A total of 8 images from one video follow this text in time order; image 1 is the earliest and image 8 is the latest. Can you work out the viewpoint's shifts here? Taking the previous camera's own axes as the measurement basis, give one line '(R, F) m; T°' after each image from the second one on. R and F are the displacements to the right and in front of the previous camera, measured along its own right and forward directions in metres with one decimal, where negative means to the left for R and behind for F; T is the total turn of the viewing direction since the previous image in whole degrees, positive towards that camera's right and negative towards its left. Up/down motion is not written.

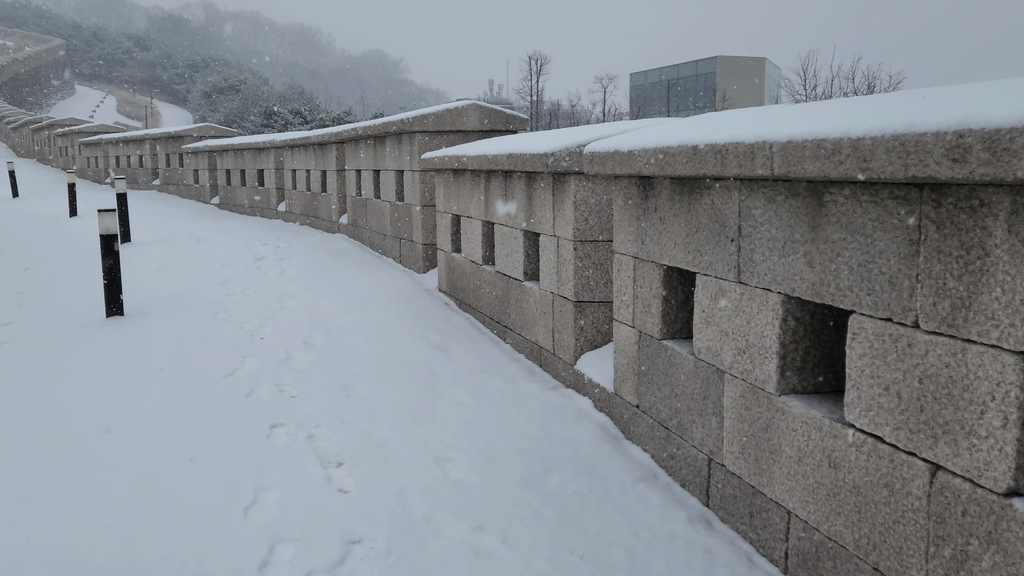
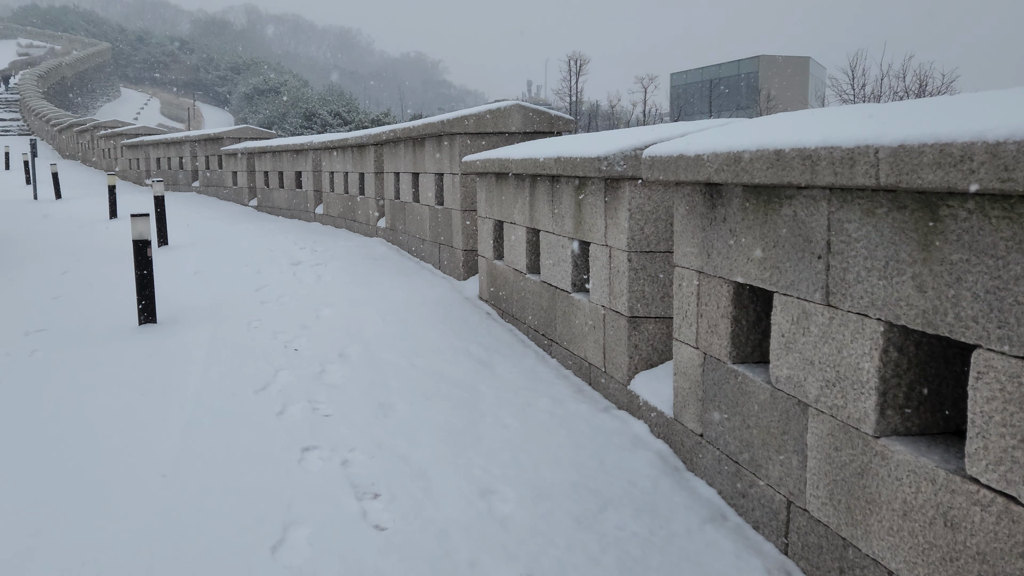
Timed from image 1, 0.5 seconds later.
(-0.1, +0.3) m; -2°
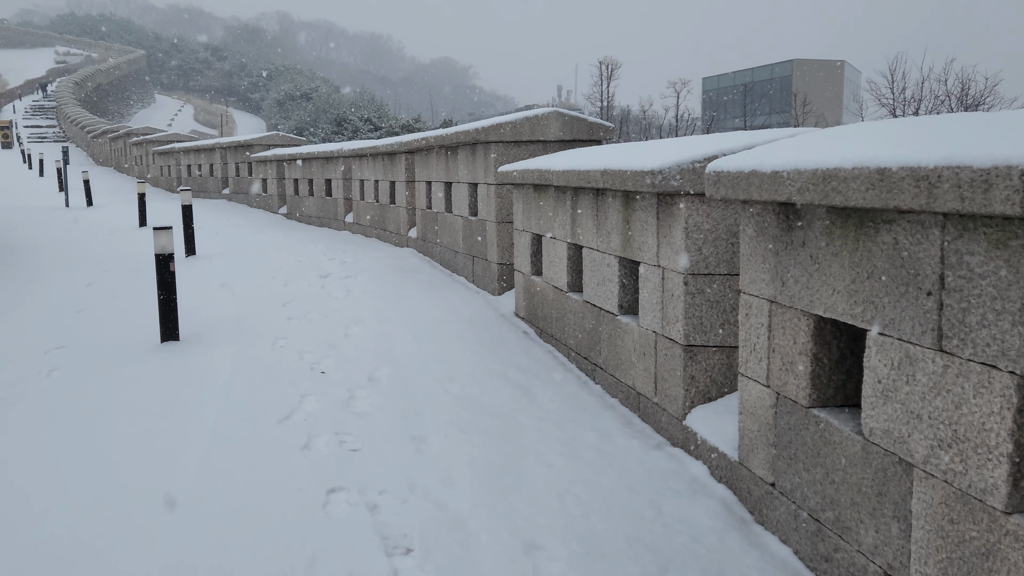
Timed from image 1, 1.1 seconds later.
(-0.1, +0.3) m; -2°
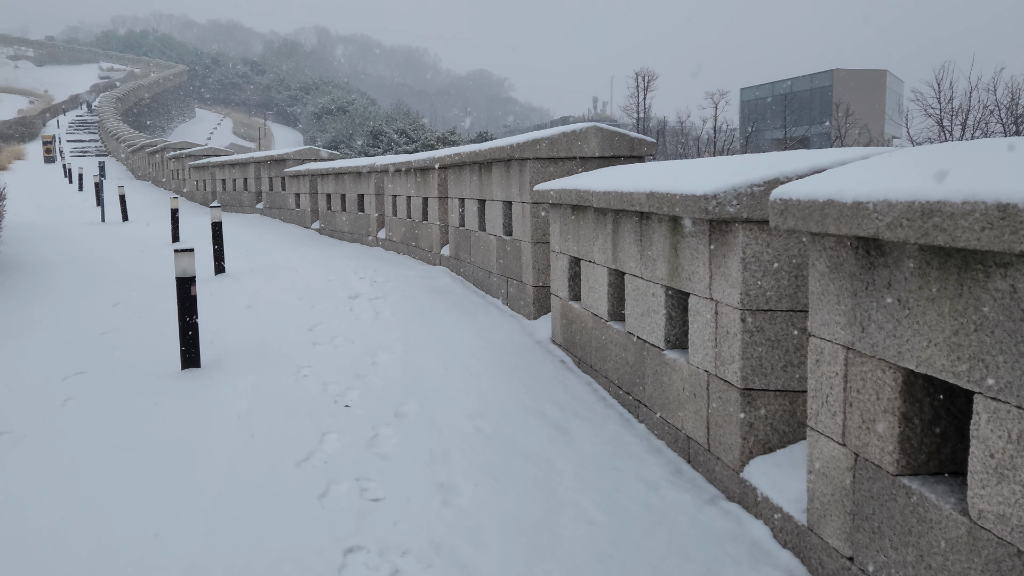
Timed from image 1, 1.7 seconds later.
(0.0, +0.3) m; -2°
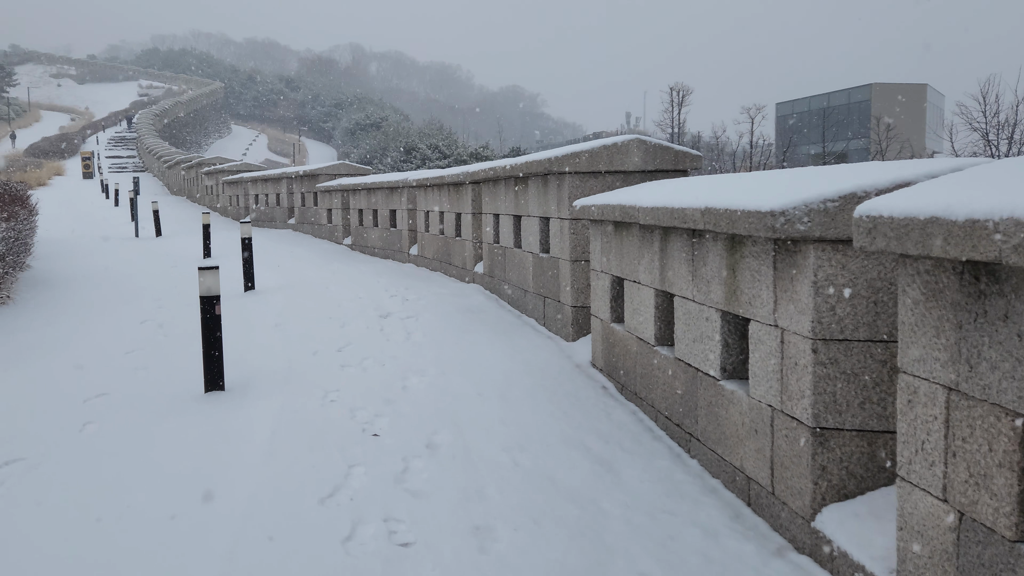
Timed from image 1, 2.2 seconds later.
(0.0, +0.3) m; -2°
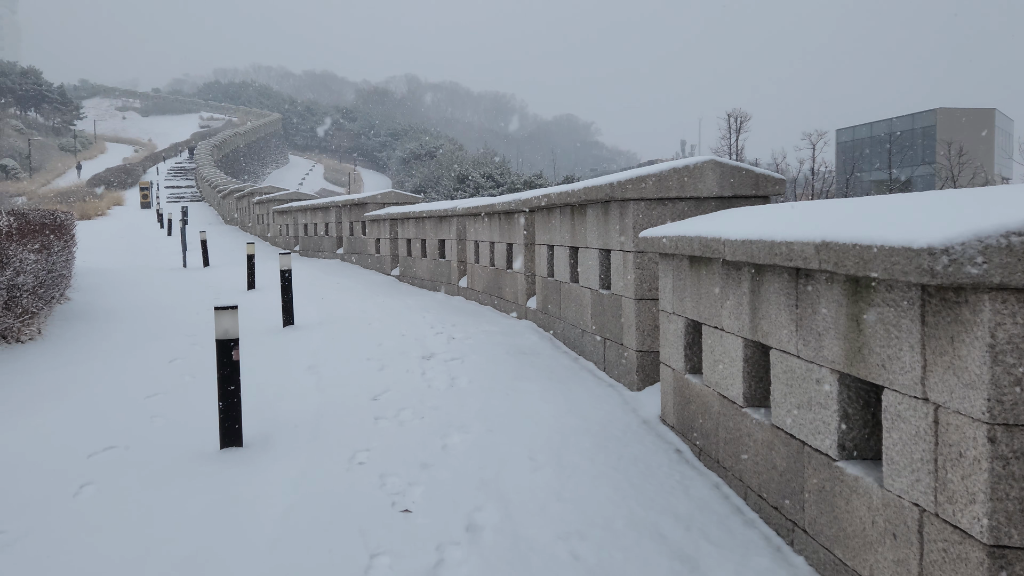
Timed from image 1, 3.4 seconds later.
(0.0, +0.7) m; -3°
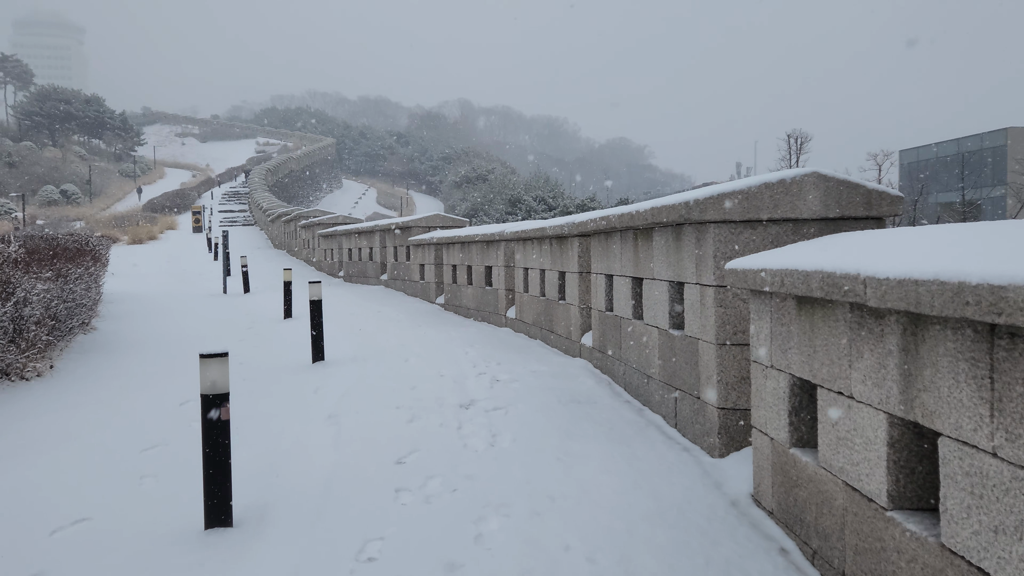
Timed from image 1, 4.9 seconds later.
(0.0, +0.9) m; -3°
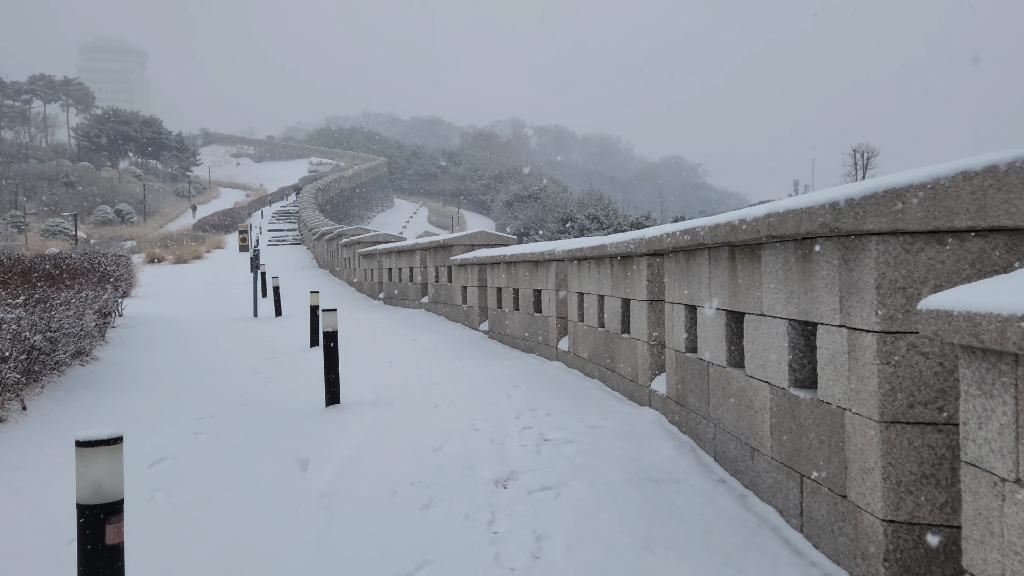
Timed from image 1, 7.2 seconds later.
(0.0, +1.4) m; -3°
